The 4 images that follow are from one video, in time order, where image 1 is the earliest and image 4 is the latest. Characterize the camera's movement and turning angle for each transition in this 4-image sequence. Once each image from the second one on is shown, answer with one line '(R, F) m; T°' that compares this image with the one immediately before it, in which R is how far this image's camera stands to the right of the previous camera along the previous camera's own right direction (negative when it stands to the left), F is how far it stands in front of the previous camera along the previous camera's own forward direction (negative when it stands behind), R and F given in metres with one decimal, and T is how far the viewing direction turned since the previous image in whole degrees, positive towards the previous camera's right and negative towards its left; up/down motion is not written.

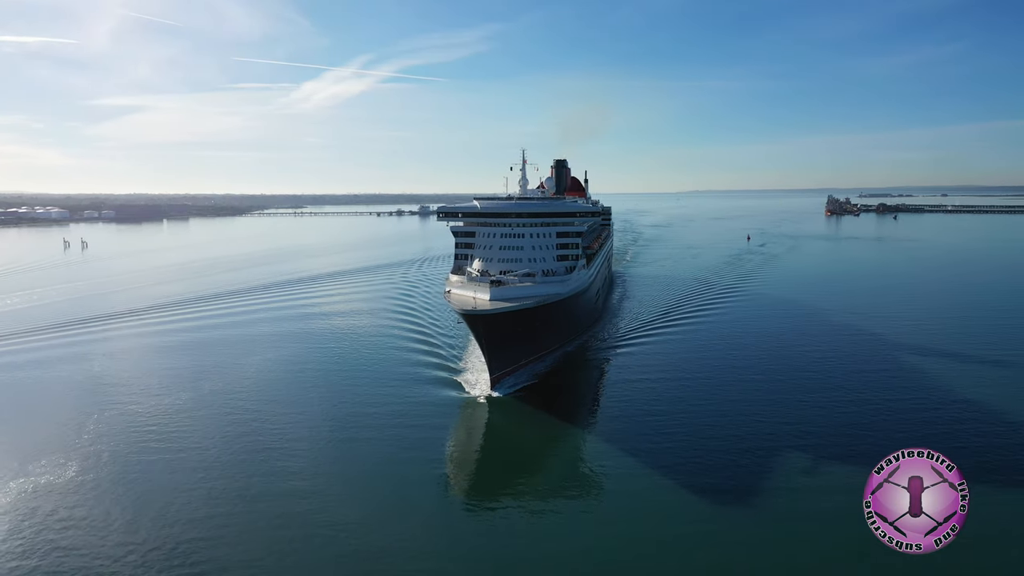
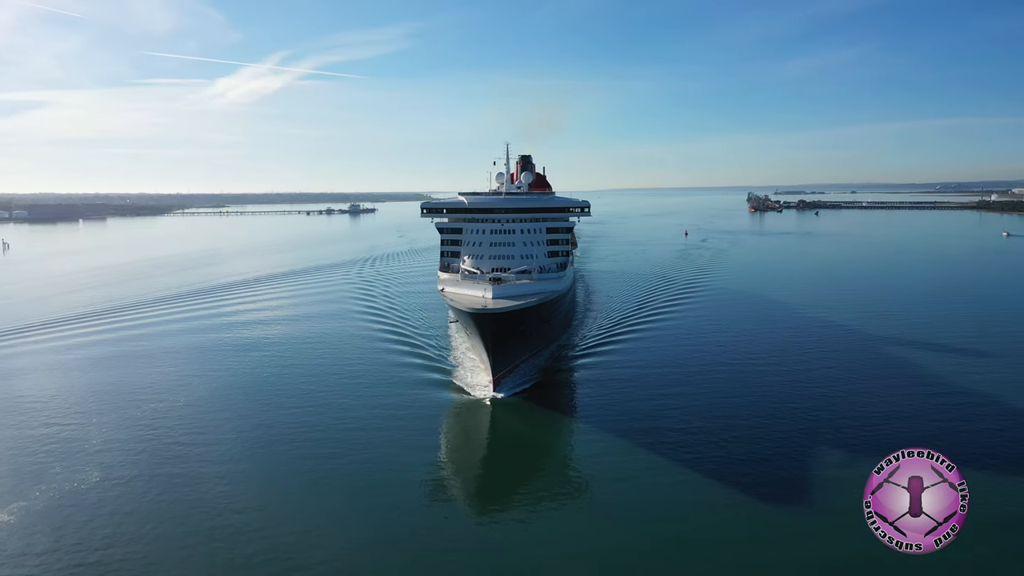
(-0.4, +0.5) m; +2°
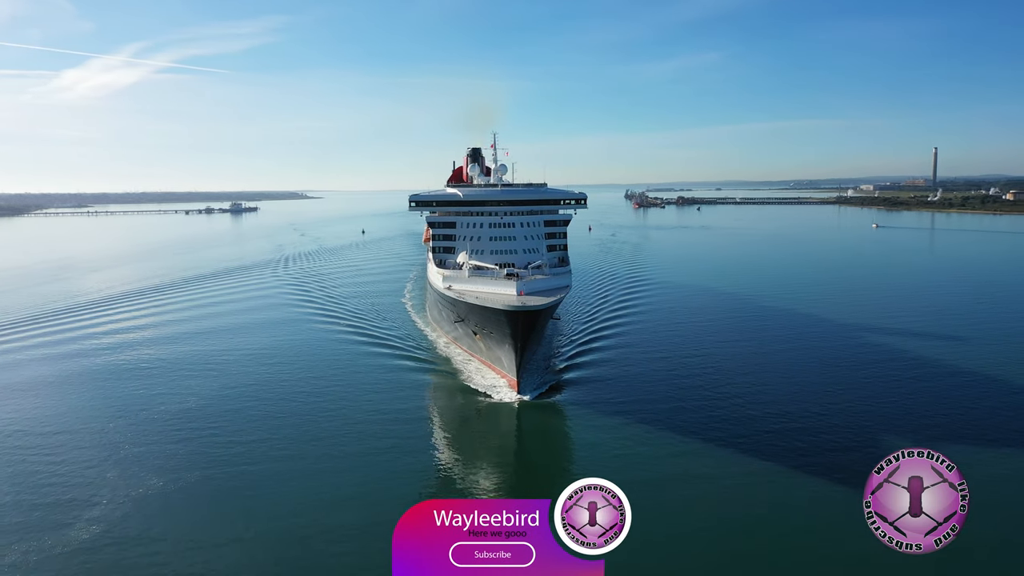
(-0.8, +0.8) m; +2°
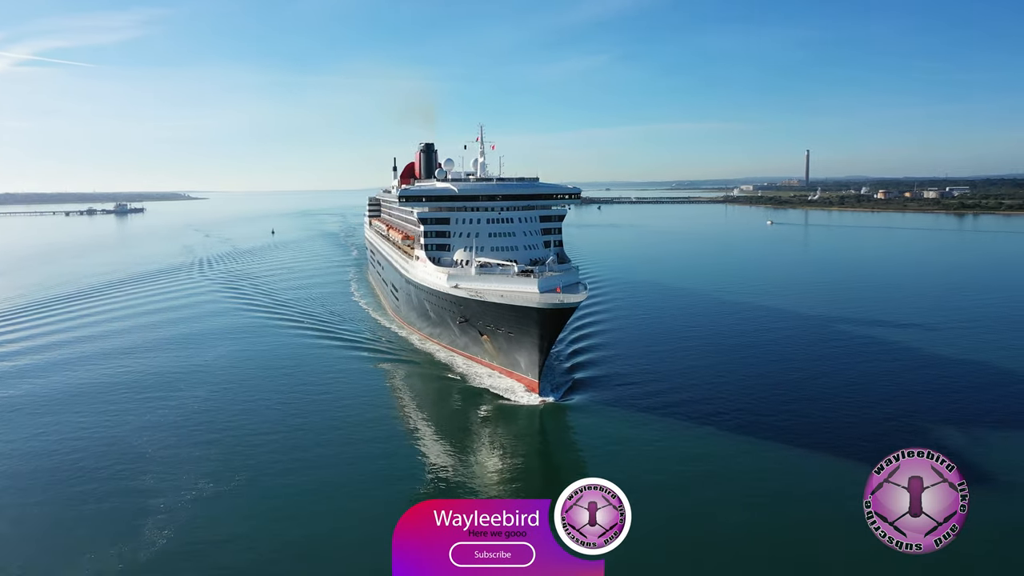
(-0.6, +0.5) m; +2°
